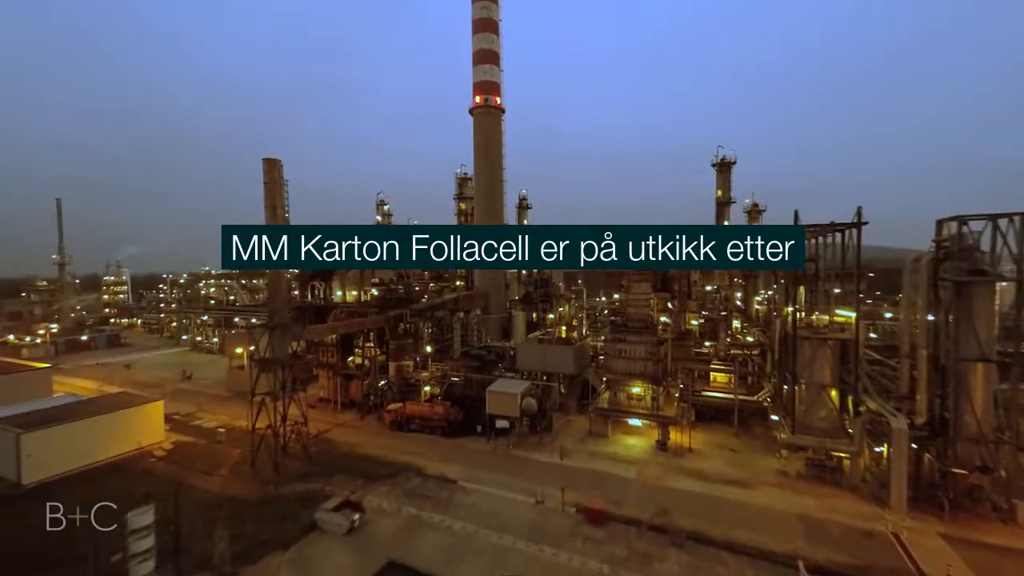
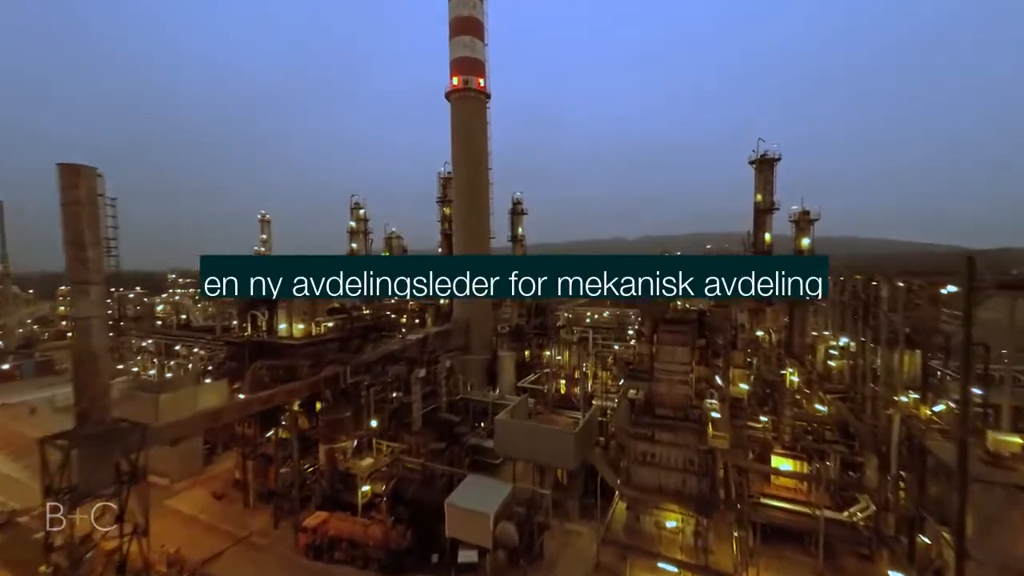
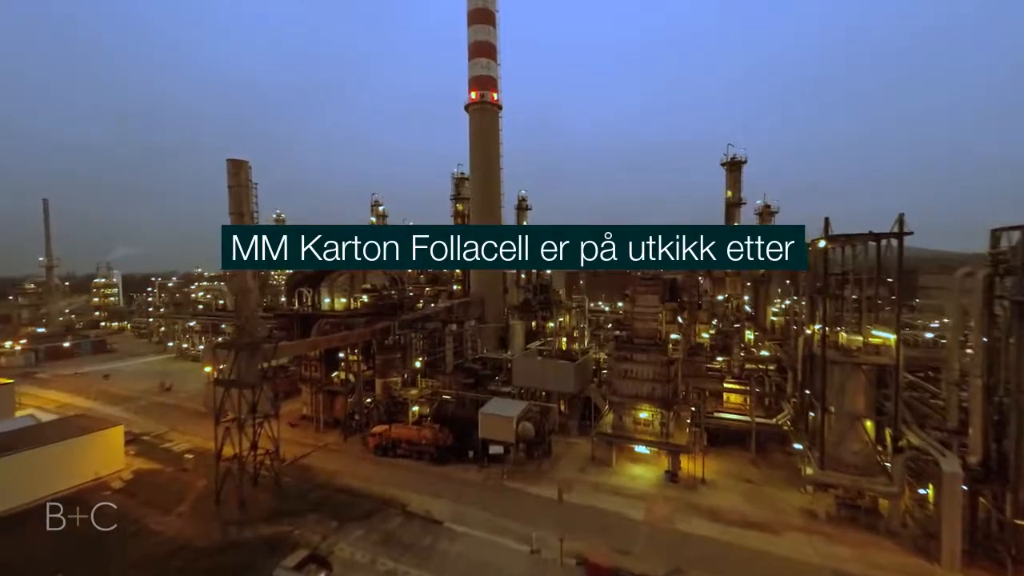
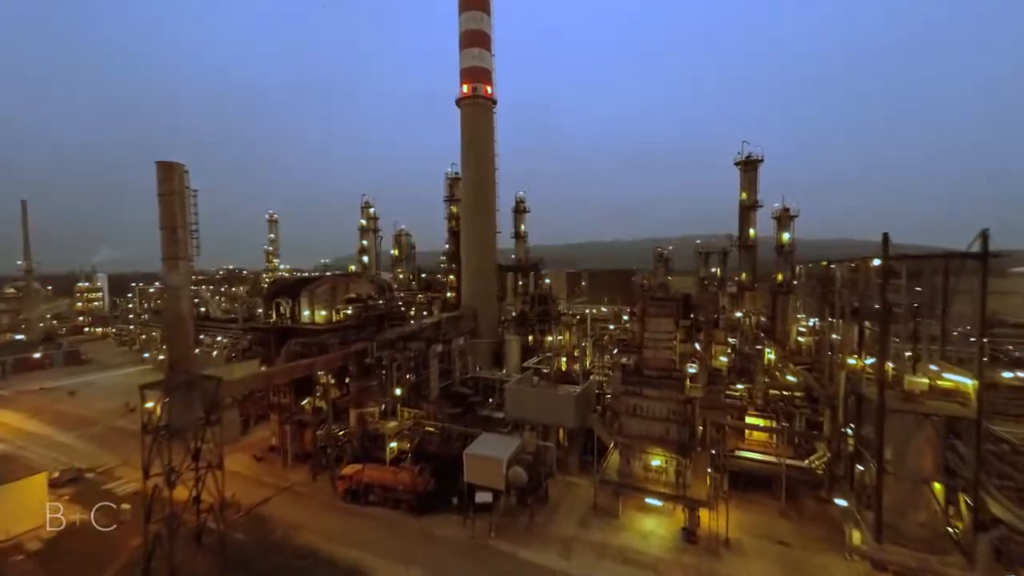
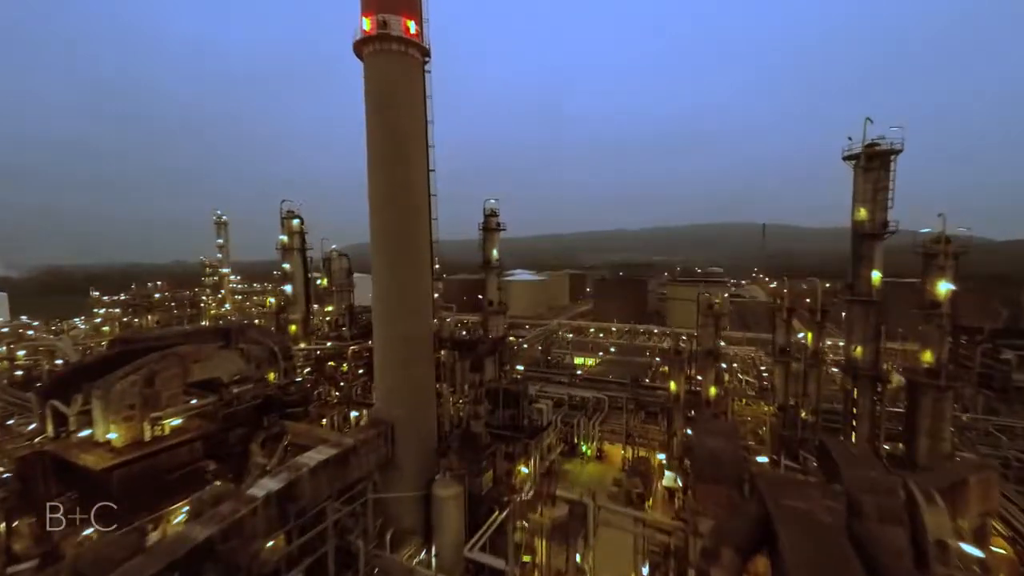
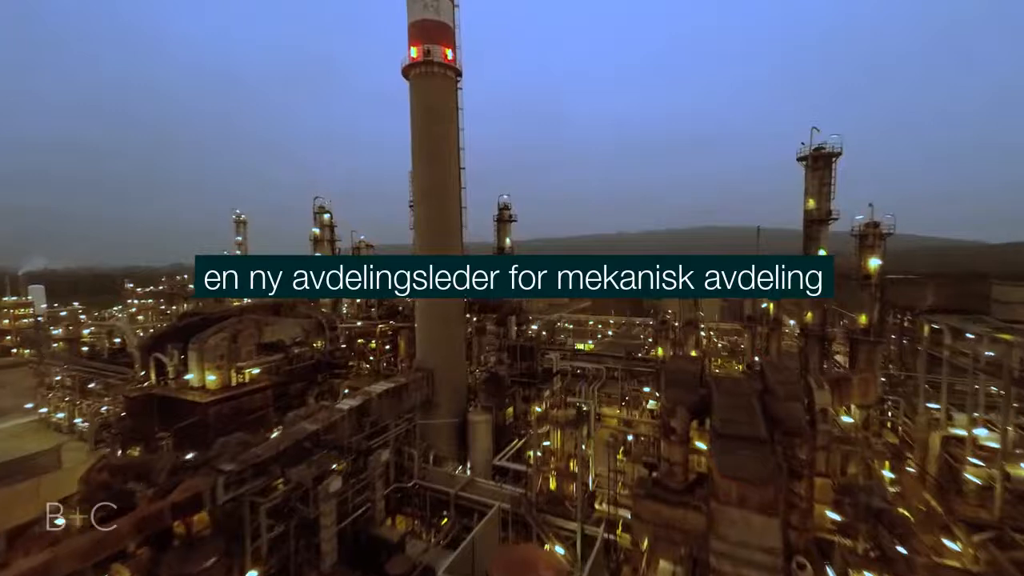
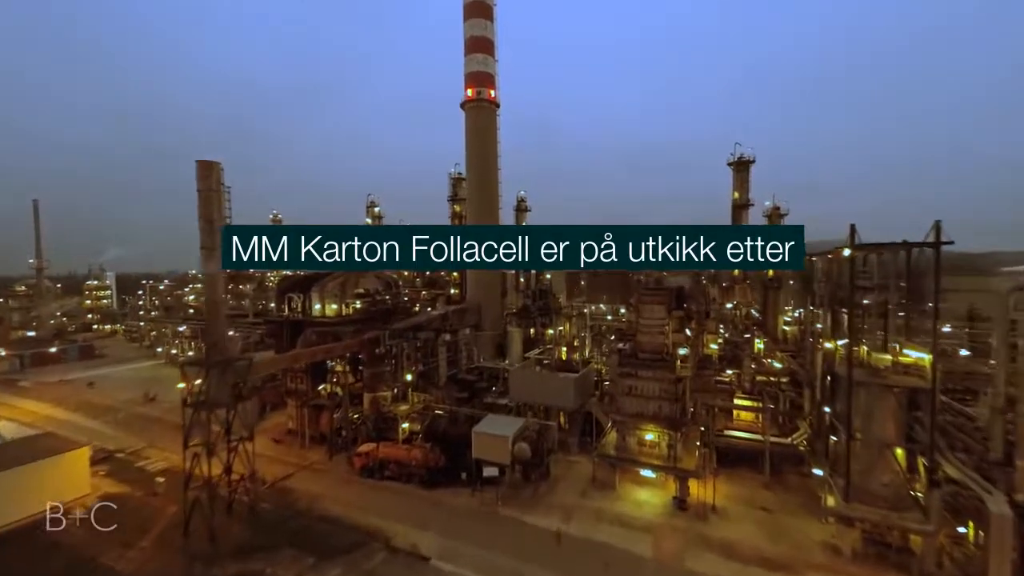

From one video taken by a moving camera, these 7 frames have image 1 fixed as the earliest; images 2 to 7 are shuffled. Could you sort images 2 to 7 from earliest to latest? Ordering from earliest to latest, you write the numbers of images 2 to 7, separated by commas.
3, 7, 4, 2, 6, 5
